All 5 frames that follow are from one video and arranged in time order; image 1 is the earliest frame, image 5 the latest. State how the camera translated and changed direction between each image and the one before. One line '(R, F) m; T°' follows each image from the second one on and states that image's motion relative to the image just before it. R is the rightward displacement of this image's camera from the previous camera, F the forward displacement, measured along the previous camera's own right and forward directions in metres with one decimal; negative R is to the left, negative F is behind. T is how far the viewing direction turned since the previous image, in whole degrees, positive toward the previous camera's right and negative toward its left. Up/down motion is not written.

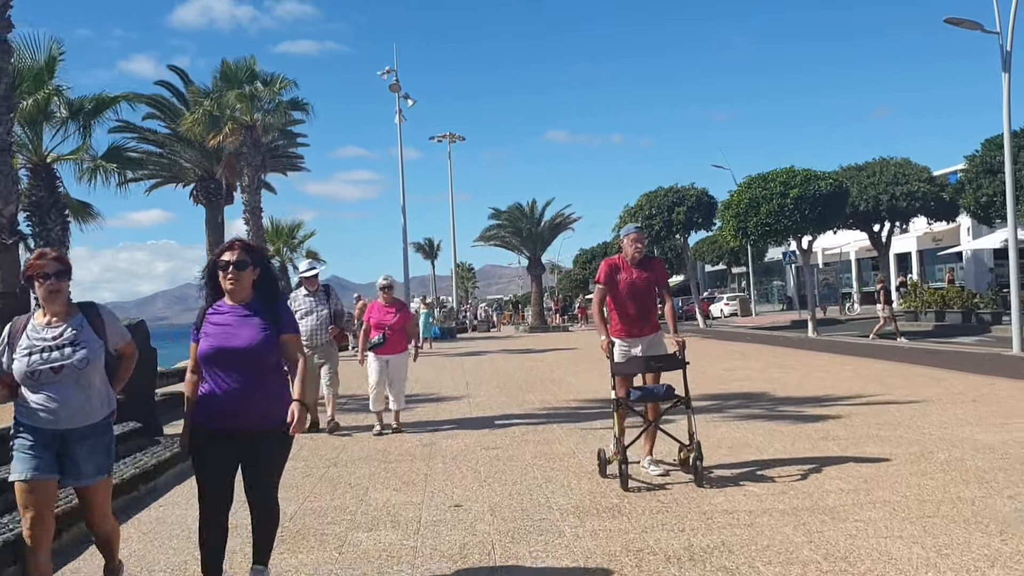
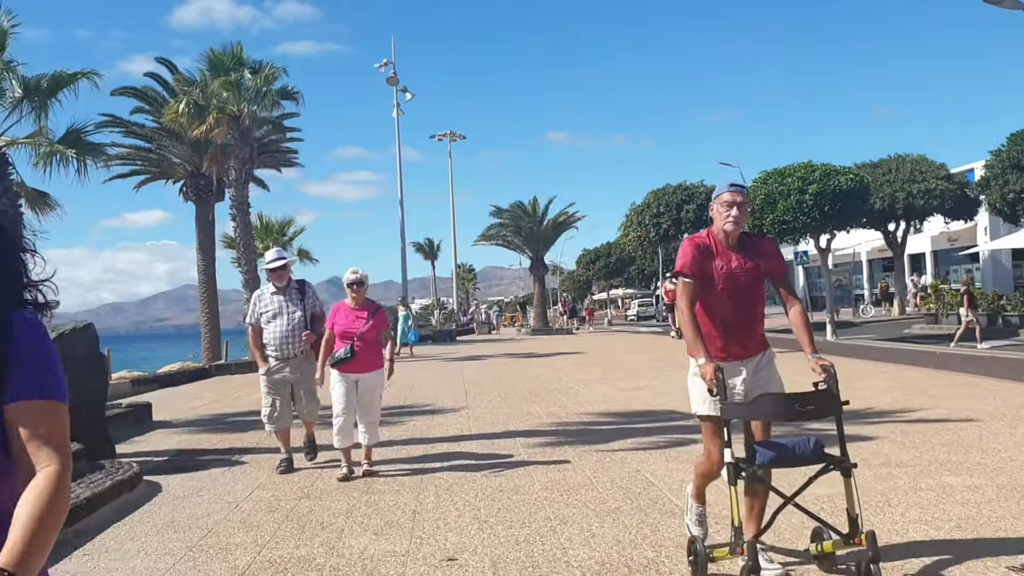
(0.0, +1.2) m; 0°
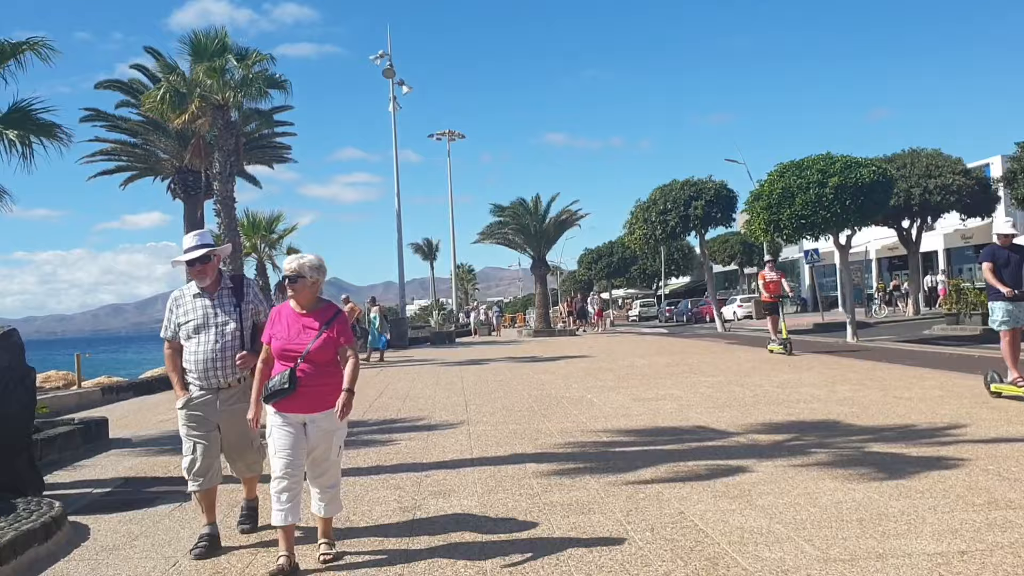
(-0.1, +1.4) m; 0°
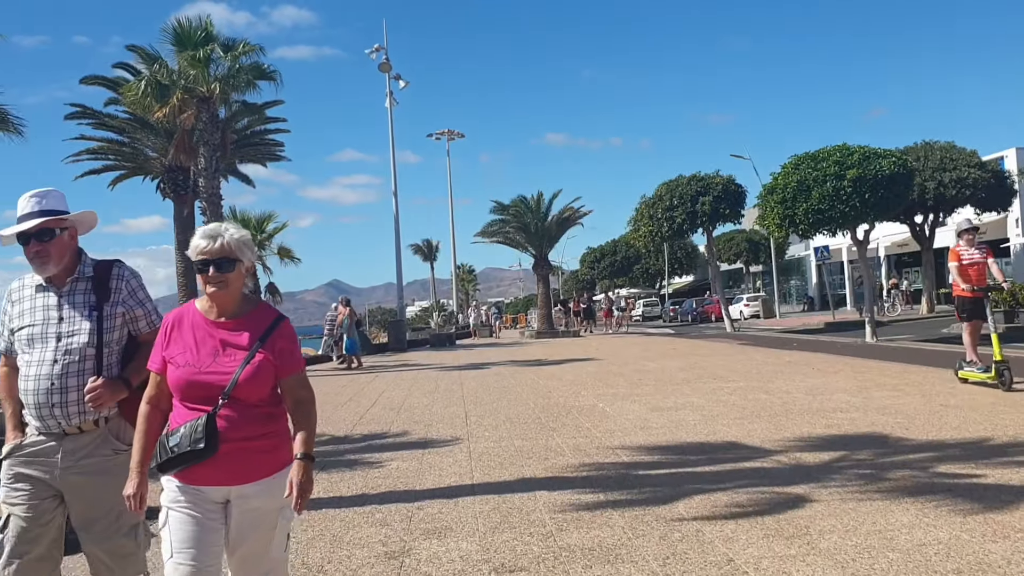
(0.0, +1.1) m; 0°
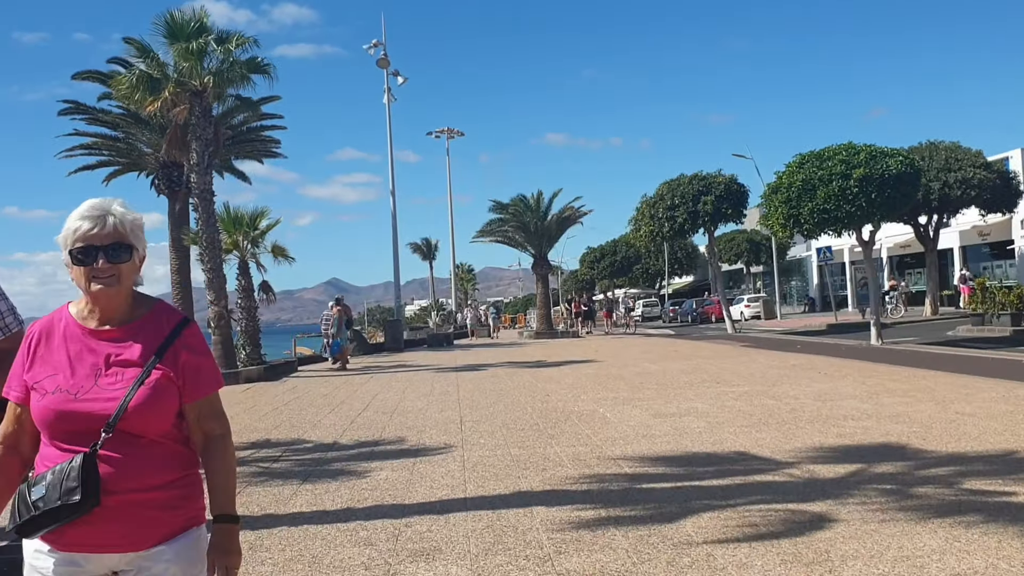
(0.0, +0.4) m; 0°
